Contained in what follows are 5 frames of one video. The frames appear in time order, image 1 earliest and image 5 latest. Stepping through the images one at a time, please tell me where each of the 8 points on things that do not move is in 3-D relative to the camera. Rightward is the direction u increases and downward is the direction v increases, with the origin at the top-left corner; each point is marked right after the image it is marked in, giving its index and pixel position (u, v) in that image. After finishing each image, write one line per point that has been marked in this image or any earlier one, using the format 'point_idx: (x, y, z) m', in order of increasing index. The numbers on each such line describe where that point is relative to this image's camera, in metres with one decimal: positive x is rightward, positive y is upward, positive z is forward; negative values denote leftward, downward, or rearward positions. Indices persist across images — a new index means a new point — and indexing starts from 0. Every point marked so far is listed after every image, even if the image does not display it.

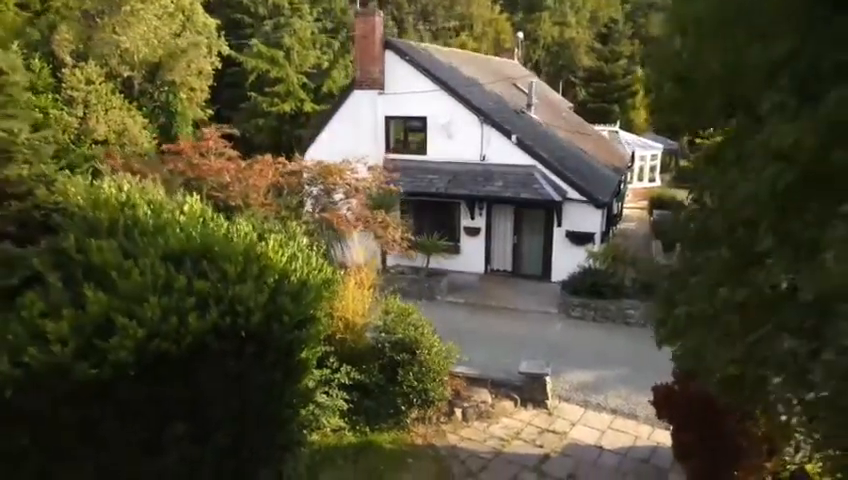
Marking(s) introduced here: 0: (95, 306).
0: (-3.2, -0.6, +6.1) m
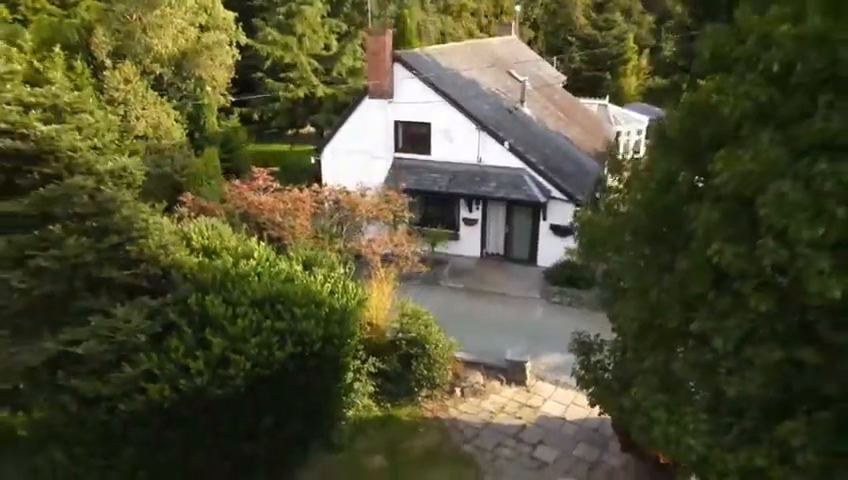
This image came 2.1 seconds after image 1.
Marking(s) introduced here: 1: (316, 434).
0: (-3.0, -1.6, +9.2) m
1: (-1.9, -3.2, +10.9) m
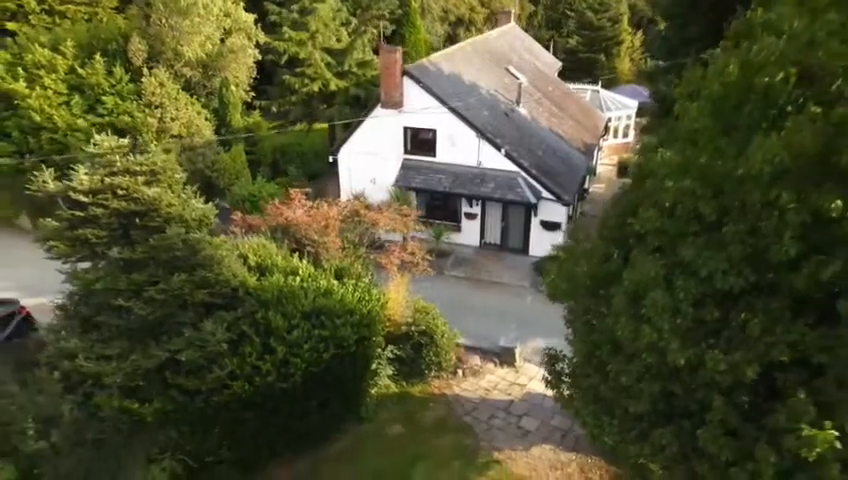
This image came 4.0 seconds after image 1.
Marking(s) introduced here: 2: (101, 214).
0: (-2.8, -2.2, +12.3) m
1: (-1.7, -3.7, +14.1) m
2: (-6.0, +0.5, +11.9) m
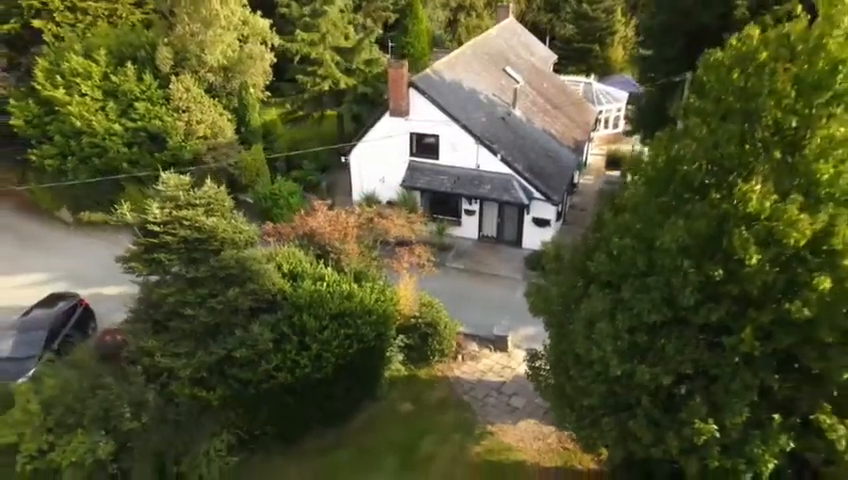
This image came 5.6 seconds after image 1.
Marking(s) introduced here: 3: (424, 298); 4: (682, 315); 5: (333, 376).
0: (-2.6, -2.6, +15.2) m
1: (-1.5, -4.0, +17.1) m
2: (-5.8, 0.0, +14.7) m
3: (0.0, -1.9, +20.2) m
4: (+4.0, -1.2, +9.9) m
5: (-2.2, -3.4, +15.7) m
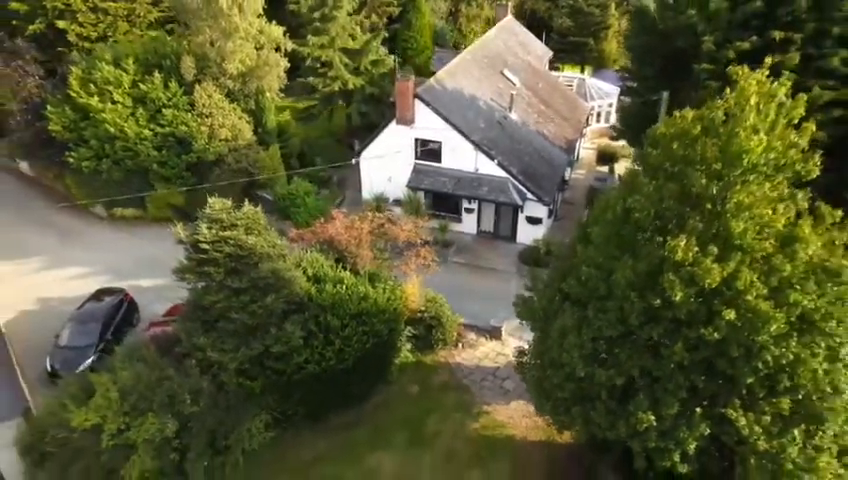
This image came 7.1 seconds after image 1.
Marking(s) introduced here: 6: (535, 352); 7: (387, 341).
0: (-2.5, -3.0, +18.2) m
1: (-1.4, -4.3, +20.1) m
2: (-5.7, -0.4, +17.5) m
3: (+0.1, -2.0, +23.0) m
4: (+4.2, -1.8, +12.8) m
5: (-2.1, -3.7, +18.7) m
6: (+2.6, -2.6, +14.9) m
7: (-1.1, -3.1, +19.5) m
